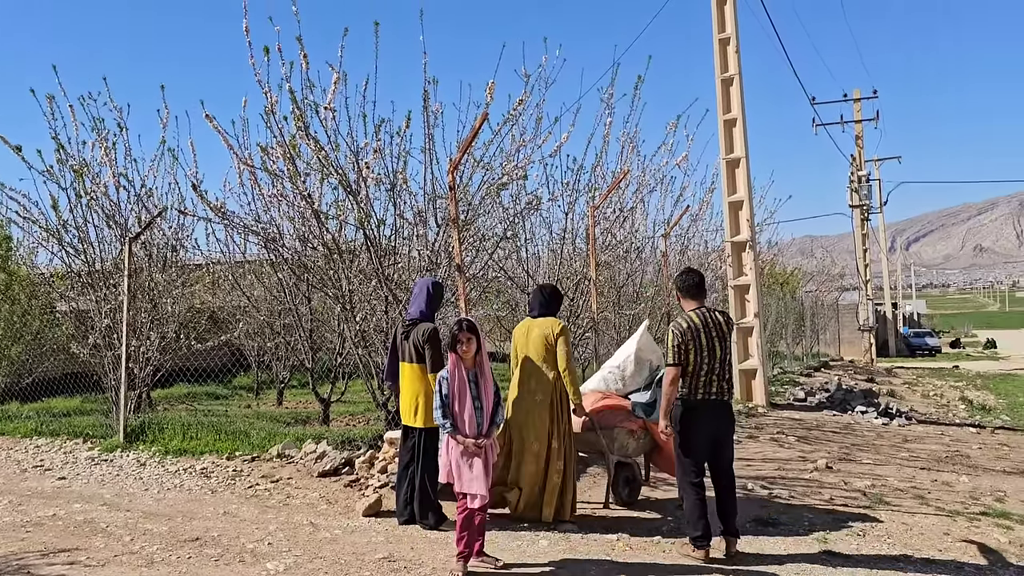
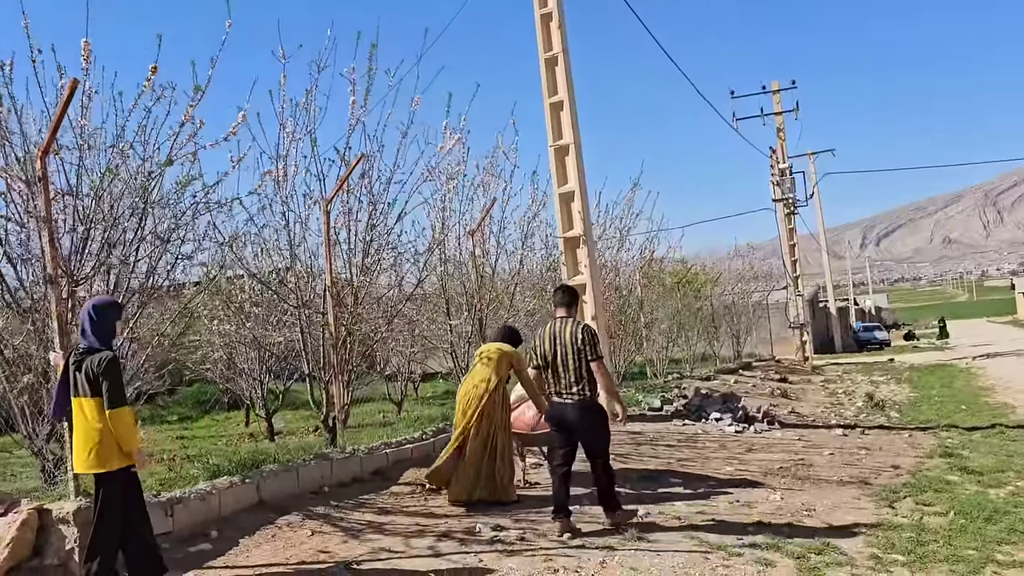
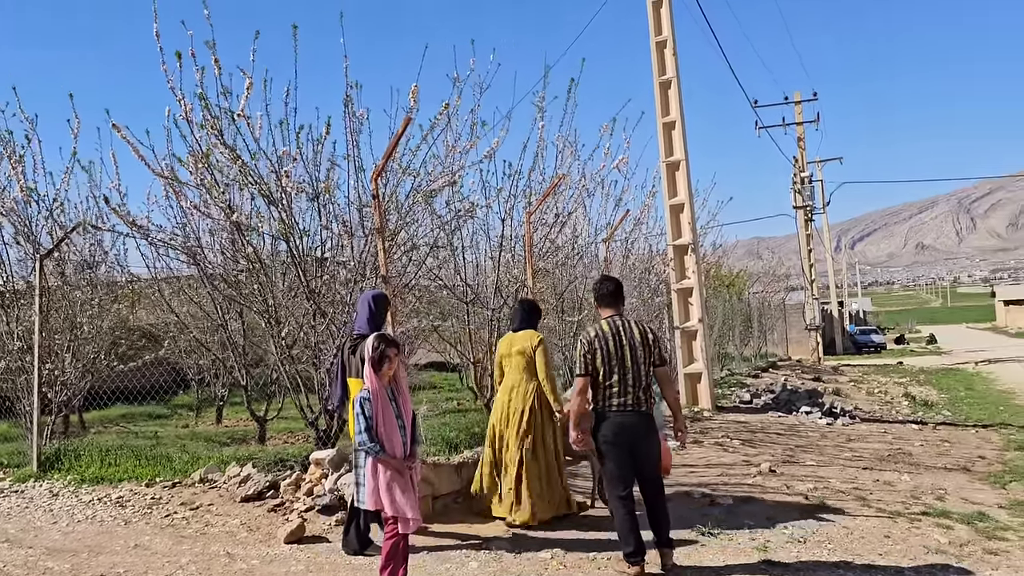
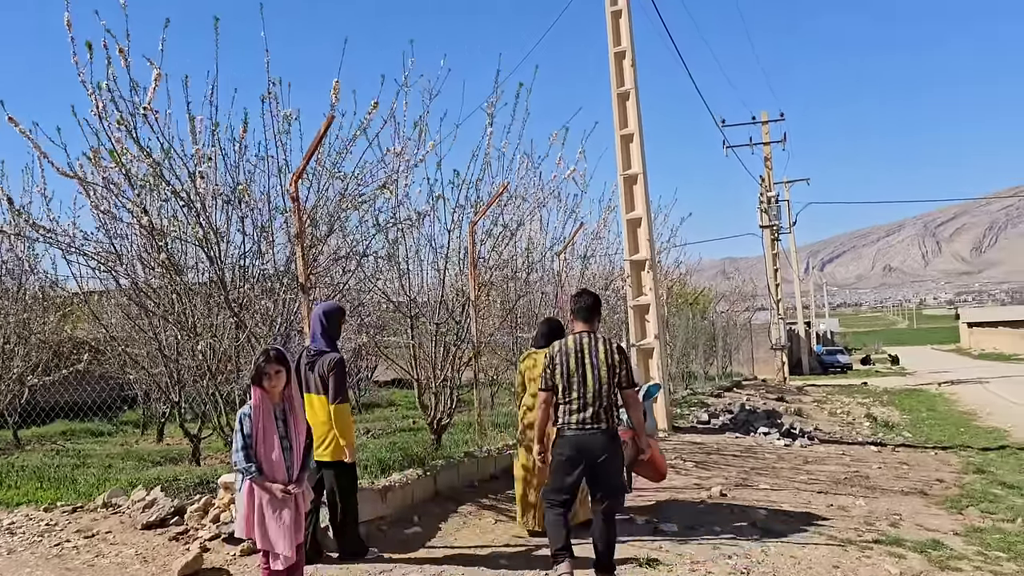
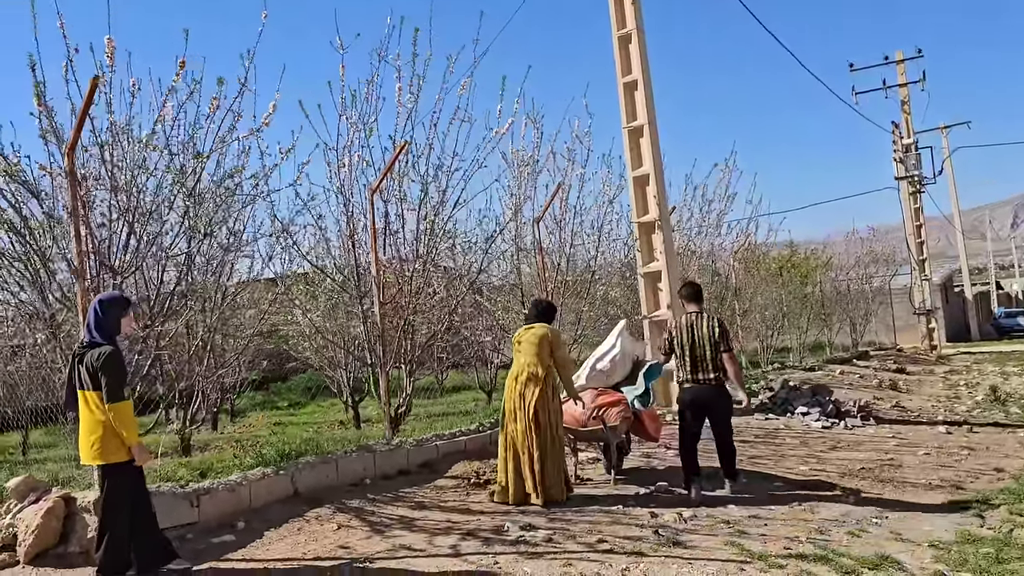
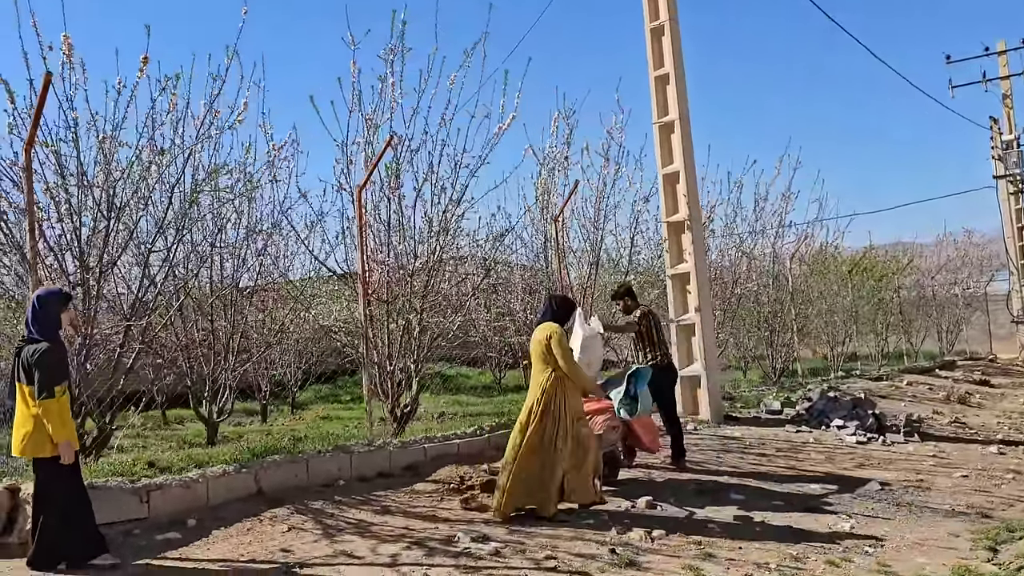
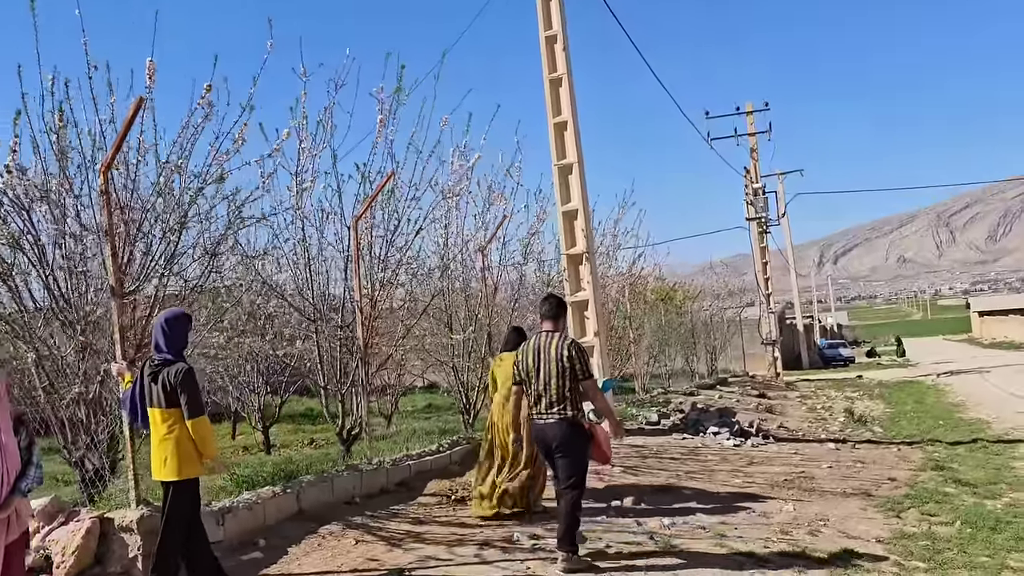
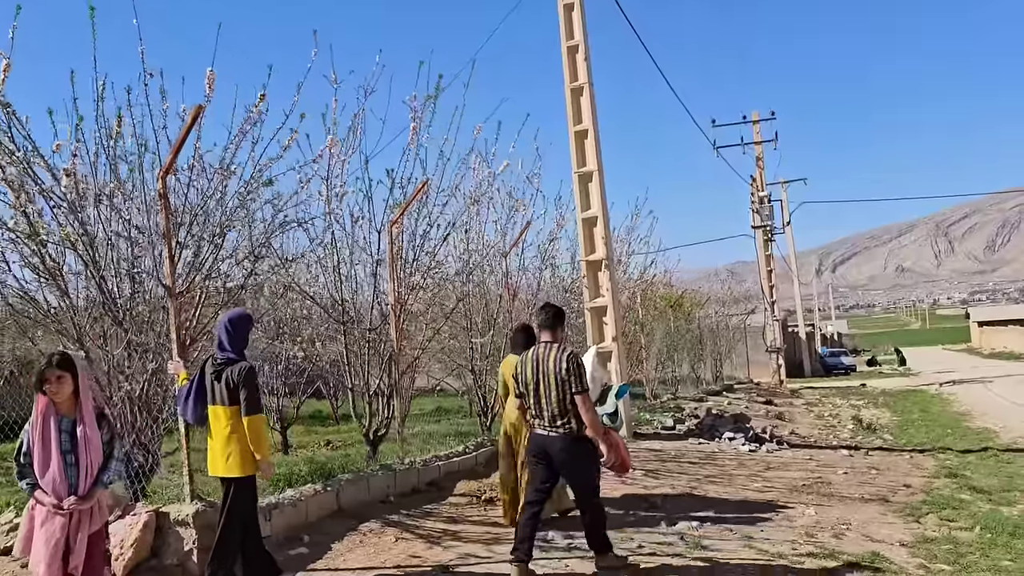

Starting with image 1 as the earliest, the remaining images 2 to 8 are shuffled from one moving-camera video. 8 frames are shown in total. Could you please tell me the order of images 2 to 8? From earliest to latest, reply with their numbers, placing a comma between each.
3, 4, 8, 7, 2, 5, 6
